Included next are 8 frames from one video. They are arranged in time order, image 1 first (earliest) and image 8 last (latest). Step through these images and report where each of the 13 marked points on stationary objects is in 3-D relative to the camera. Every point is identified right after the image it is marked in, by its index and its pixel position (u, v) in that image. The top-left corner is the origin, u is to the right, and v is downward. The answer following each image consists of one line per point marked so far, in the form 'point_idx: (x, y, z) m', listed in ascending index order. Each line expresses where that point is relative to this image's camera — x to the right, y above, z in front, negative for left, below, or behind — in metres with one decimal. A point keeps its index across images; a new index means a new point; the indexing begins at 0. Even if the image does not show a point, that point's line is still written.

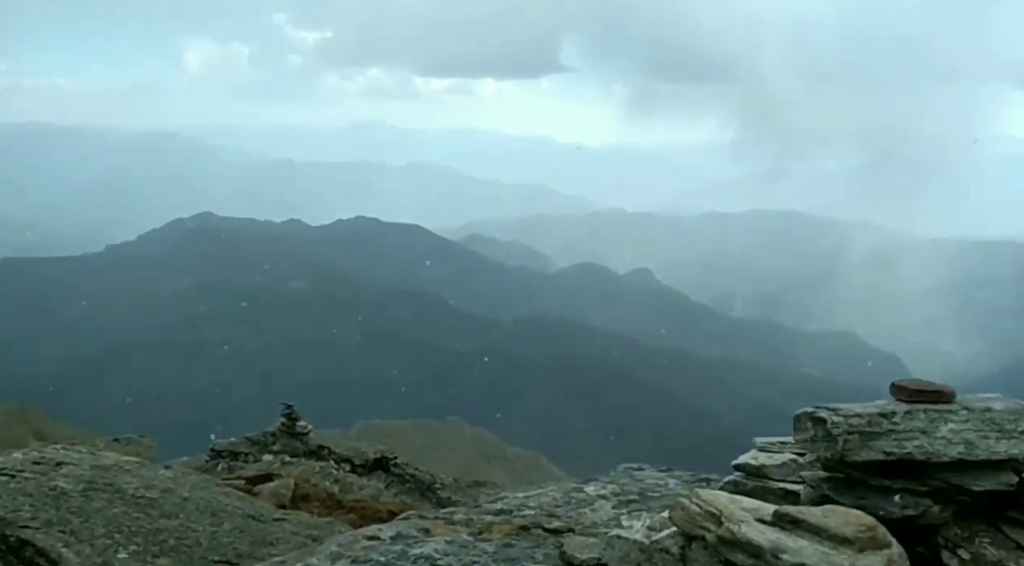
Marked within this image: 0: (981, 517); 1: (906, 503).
0: (+3.8, -1.9, +7.4) m
1: (+3.1, -1.7, +7.2) m
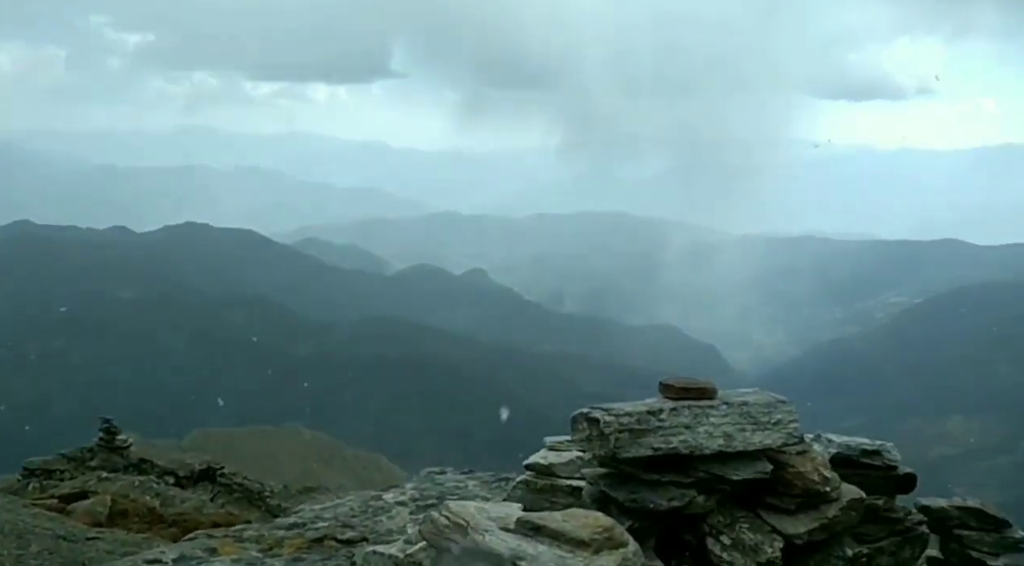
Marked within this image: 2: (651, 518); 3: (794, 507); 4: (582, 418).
0: (+2.0, -1.9, +7.9) m
1: (+1.3, -1.8, +7.6) m
2: (+1.2, -1.9, +7.6) m
3: (+2.4, -1.9, +7.7) m
4: (+0.6, -1.1, +7.8) m
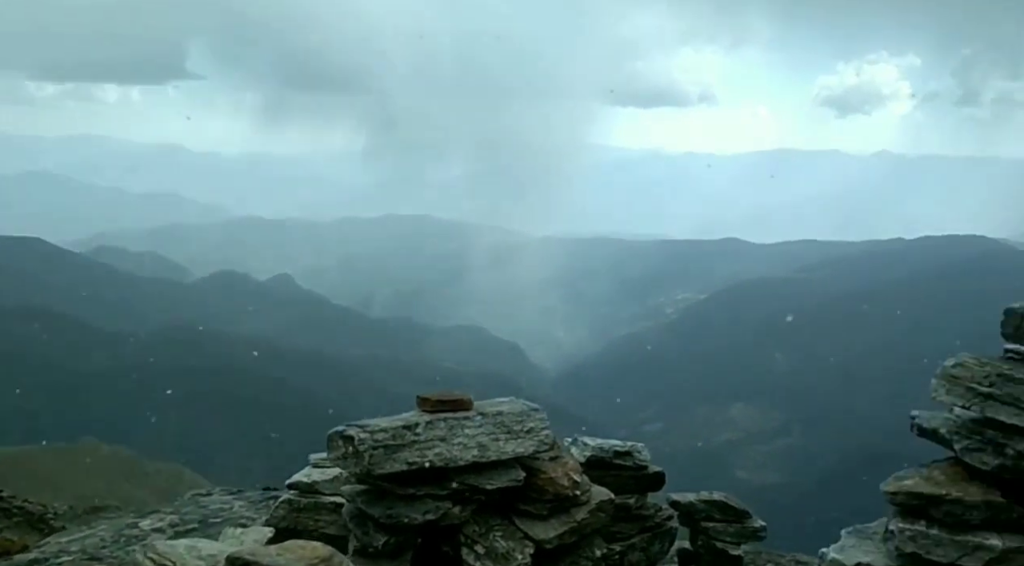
0: (-0.2, -2.0, +8.0) m
1: (-0.7, -1.9, +7.6) m
2: (-0.9, -2.1, +7.6) m
3: (+0.3, -2.0, +8.0) m
4: (-1.5, -1.3, +7.7) m
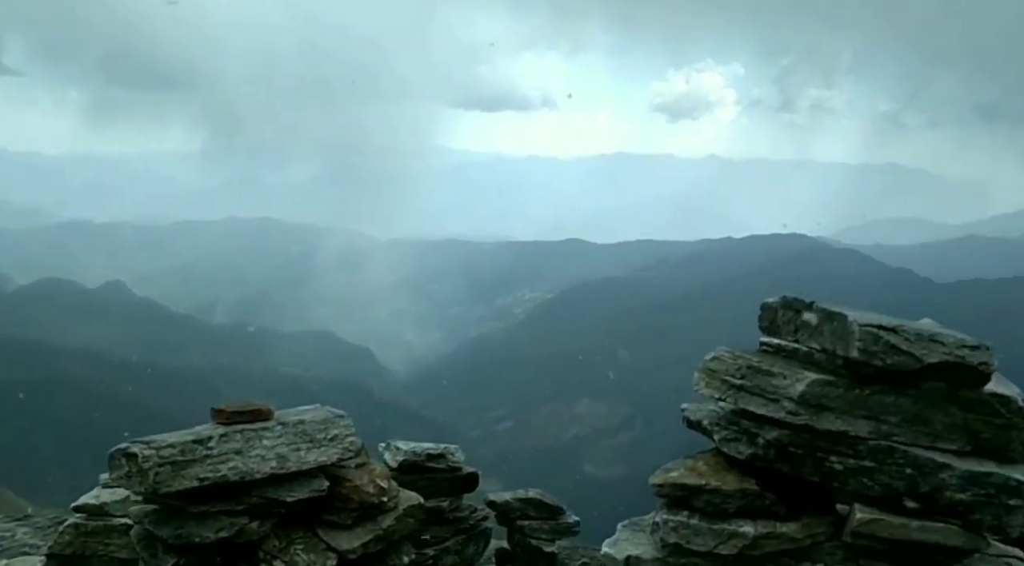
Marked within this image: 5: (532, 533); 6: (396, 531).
0: (-1.8, -2.1, +7.8) m
1: (-2.3, -1.9, +7.2) m
2: (-2.5, -2.1, +7.2) m
3: (-1.4, -2.0, +7.8) m
4: (-3.1, -1.3, +7.2) m
5: (+0.2, -2.7, +9.9) m
6: (-1.0, -2.2, +8.0) m
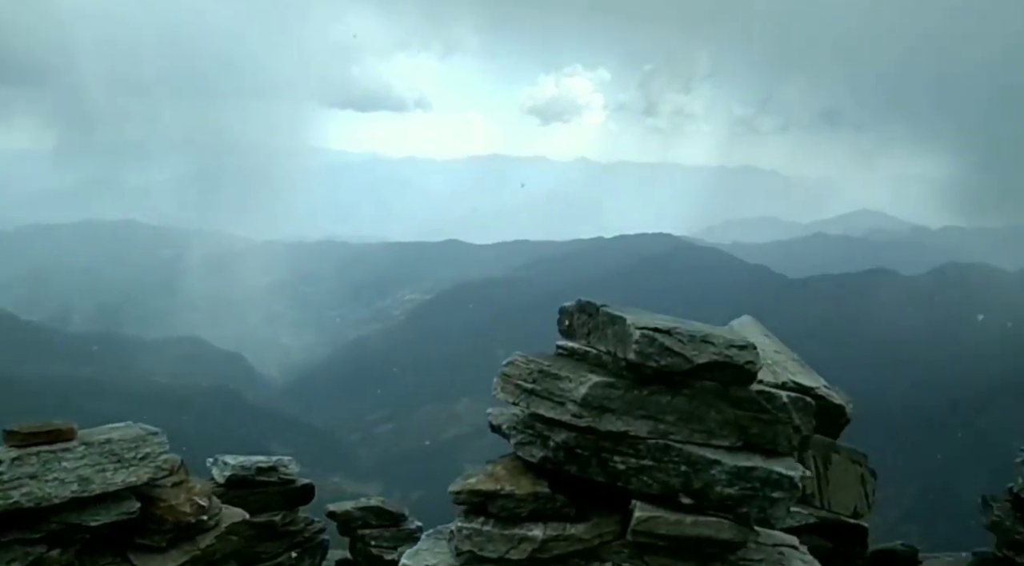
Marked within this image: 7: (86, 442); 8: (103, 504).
0: (-3.3, -2.2, +7.4) m
1: (-3.7, -2.0, +6.8) m
2: (-3.8, -2.2, +6.7) m
3: (-2.8, -2.1, +7.5) m
4: (-4.5, -1.5, +6.7) m
5: (-1.5, -2.8, +9.8) m
6: (-2.5, -2.3, +7.8) m
7: (-3.4, -1.3, +7.4) m
8: (-3.2, -1.8, +7.3) m
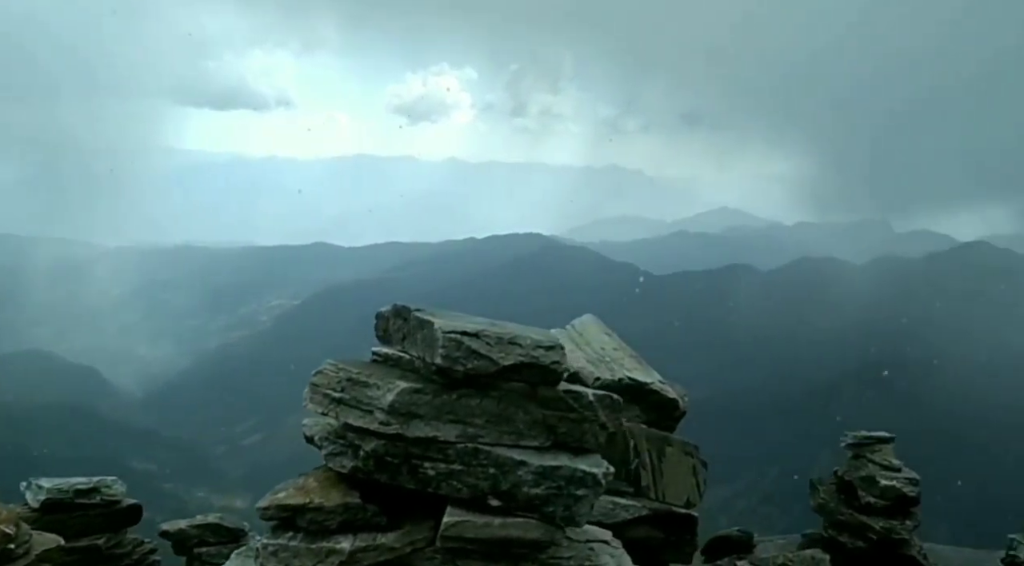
0: (-4.5, -2.3, +6.8) m
1: (-4.8, -2.1, +6.2) m
2: (-5.0, -2.3, +6.1) m
3: (-4.1, -2.2, +6.9) m
4: (-5.6, -1.6, +6.0) m
5: (-3.1, -2.8, +9.4) m
6: (-3.8, -2.4, +7.3) m
7: (-4.7, -1.4, +6.8) m
8: (-4.5, -1.9, +6.7) m
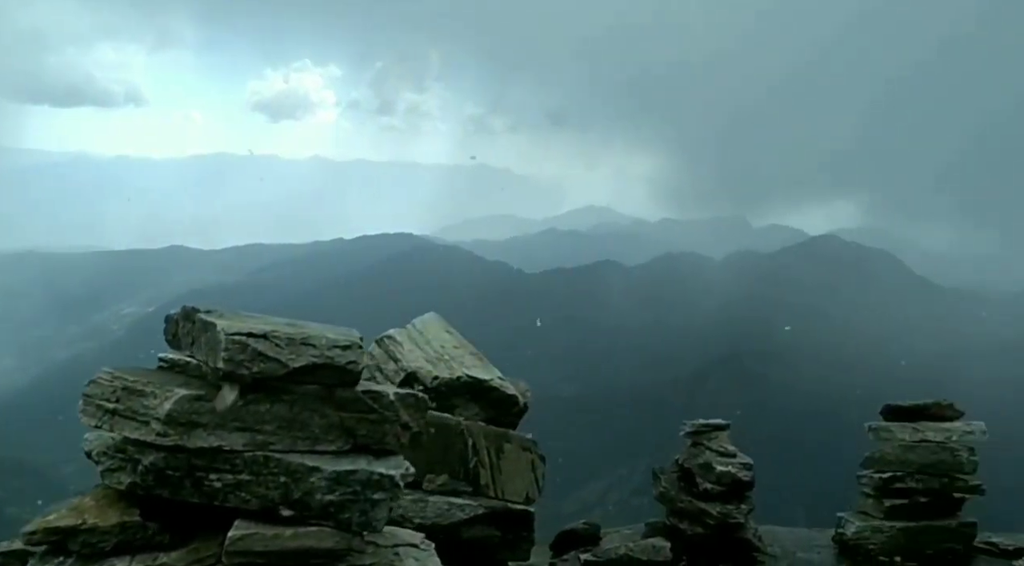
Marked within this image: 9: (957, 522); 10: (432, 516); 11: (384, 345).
0: (-5.7, -2.3, +5.9) m
1: (-6.0, -2.2, +5.3) m
2: (-6.1, -2.4, +5.2) m
3: (-5.3, -2.3, +6.1) m
4: (-6.7, -1.7, +4.9) m
5: (-4.7, -2.9, +8.7) m
6: (-5.1, -2.4, +6.5) m
7: (-5.9, -1.5, +5.9) m
8: (-5.7, -1.9, +5.8) m
9: (+5.2, -2.8, +10.7) m
10: (-0.7, -2.0, +7.9) m
11: (-1.3, -0.6, +9.0) m
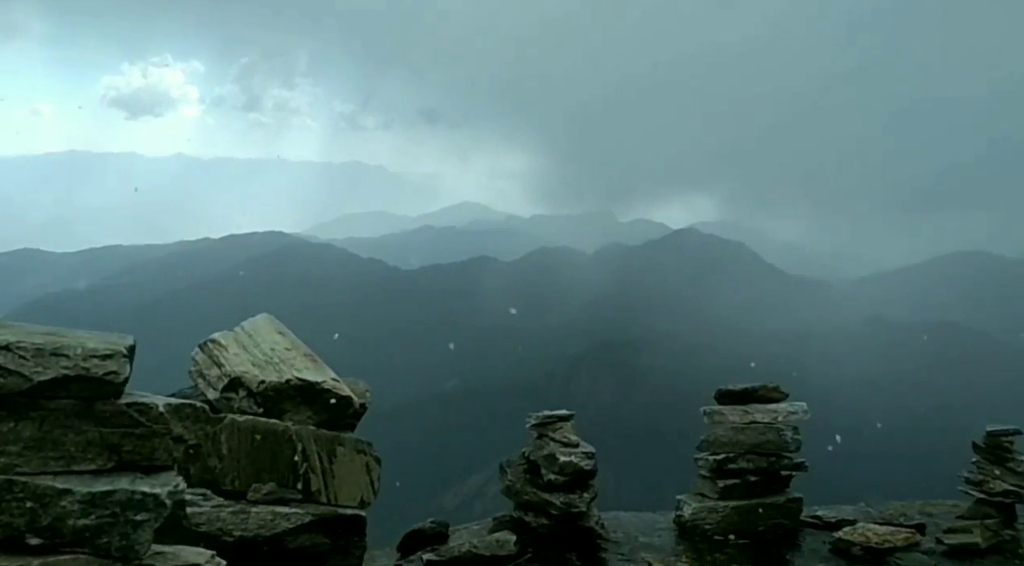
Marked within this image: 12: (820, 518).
0: (-6.8, -2.5, +5.0) m
1: (-7.0, -2.4, +4.3) m
2: (-7.1, -2.6, +4.2) m
3: (-6.5, -2.4, +5.2) m
4: (-7.7, -1.9, +3.9) m
5: (-6.1, -3.0, +7.9) m
6: (-6.3, -2.6, +5.6) m
7: (-7.0, -1.7, +4.9) m
8: (-6.8, -2.1, +4.9) m
9: (+3.3, -2.6, +11.1) m
10: (-2.1, -2.0, +7.5) m
11: (-2.9, -0.6, +8.6) m
12: (+4.0, -3.0, +11.8) m
